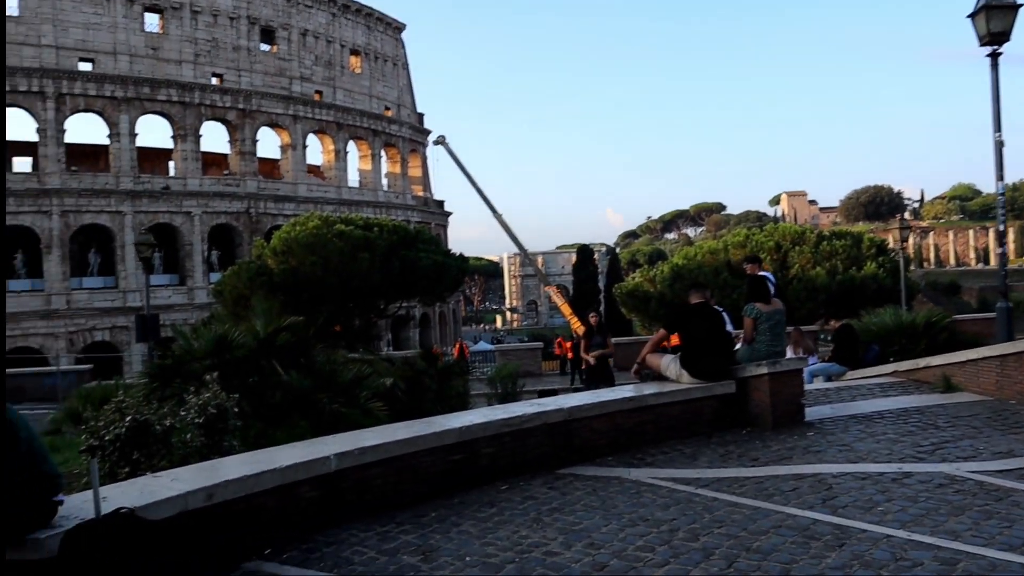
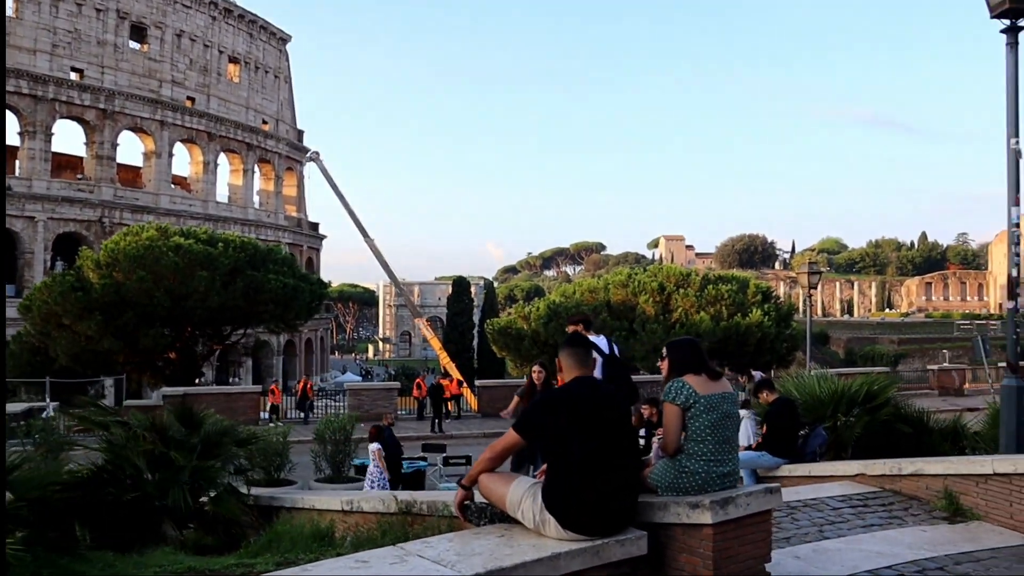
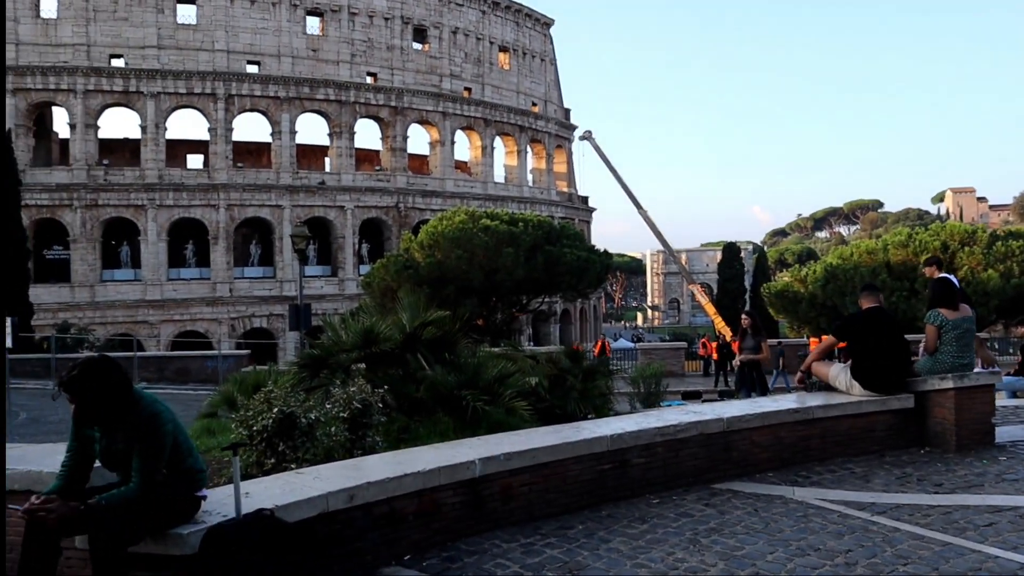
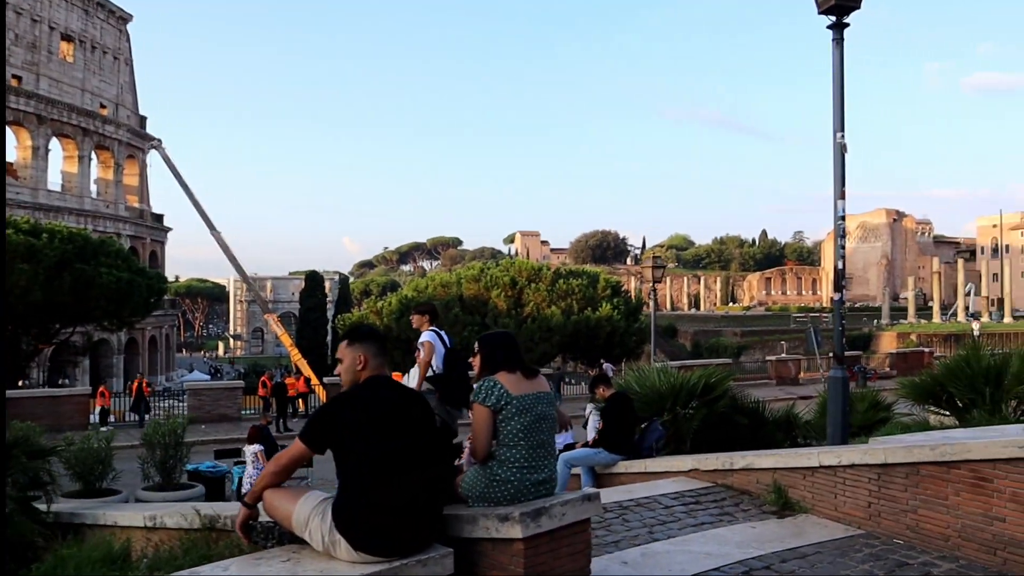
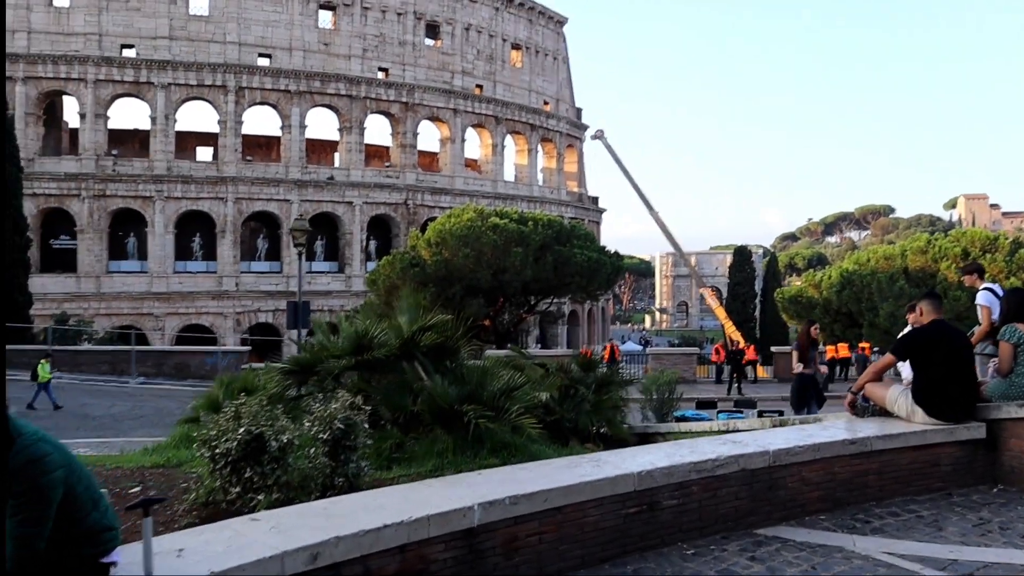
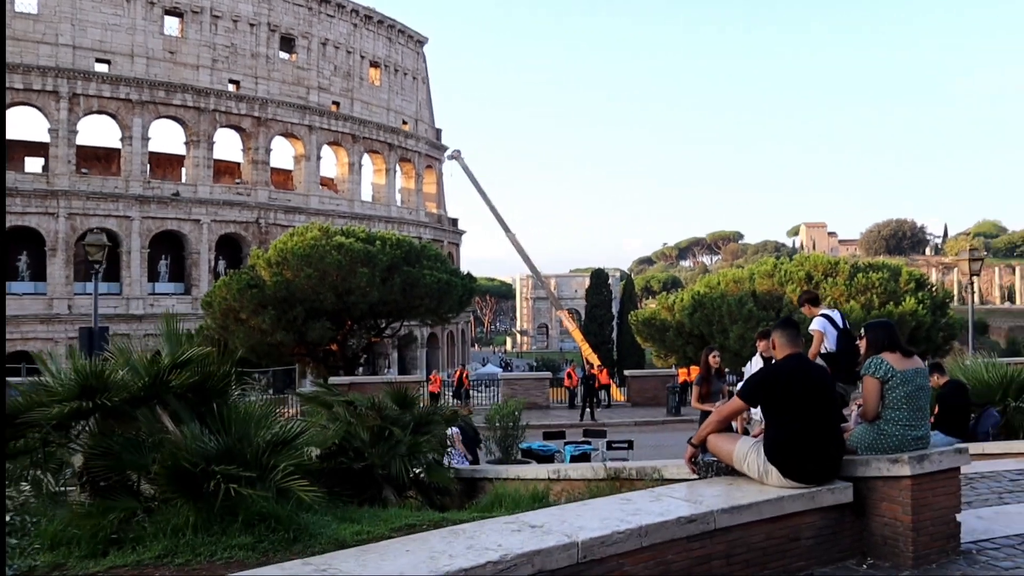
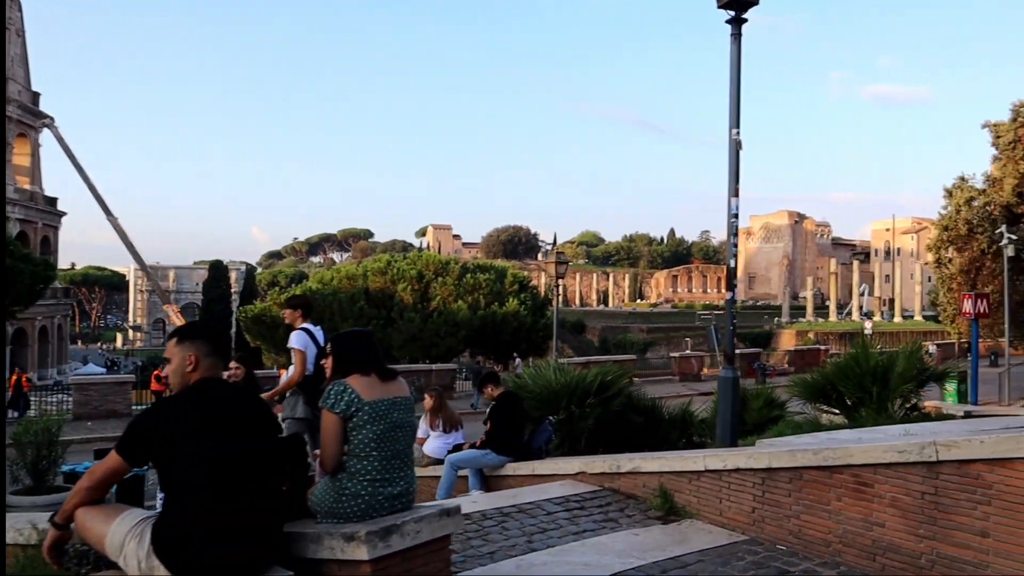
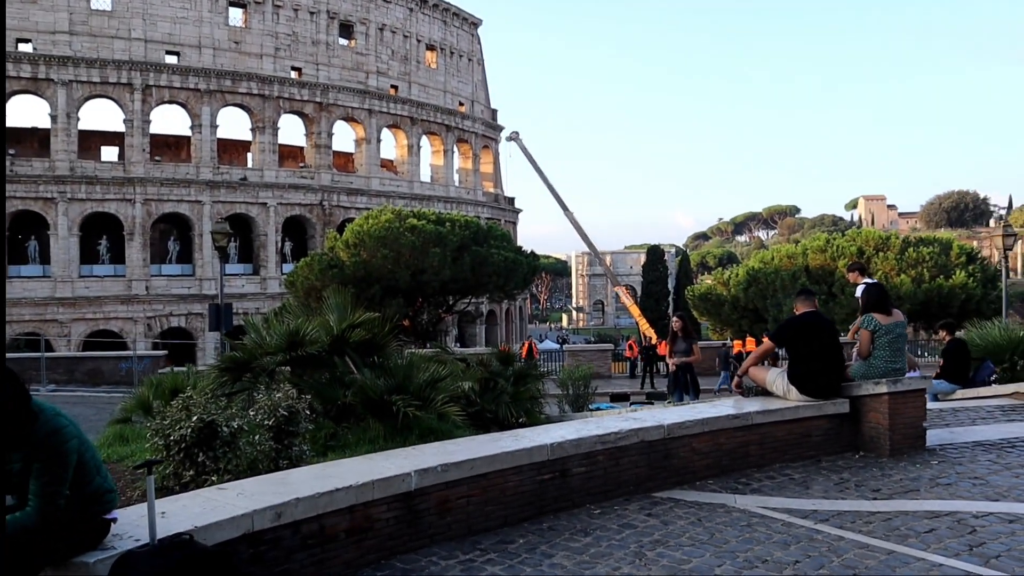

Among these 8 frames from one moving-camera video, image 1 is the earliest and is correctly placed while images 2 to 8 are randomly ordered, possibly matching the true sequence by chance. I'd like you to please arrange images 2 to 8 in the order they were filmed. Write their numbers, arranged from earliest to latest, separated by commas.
3, 8, 5, 6, 2, 4, 7
